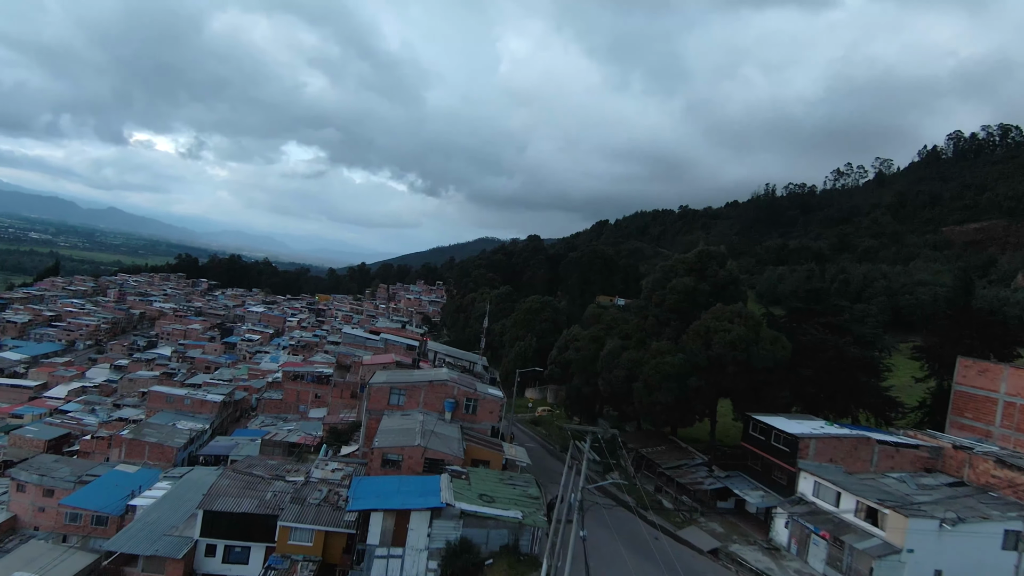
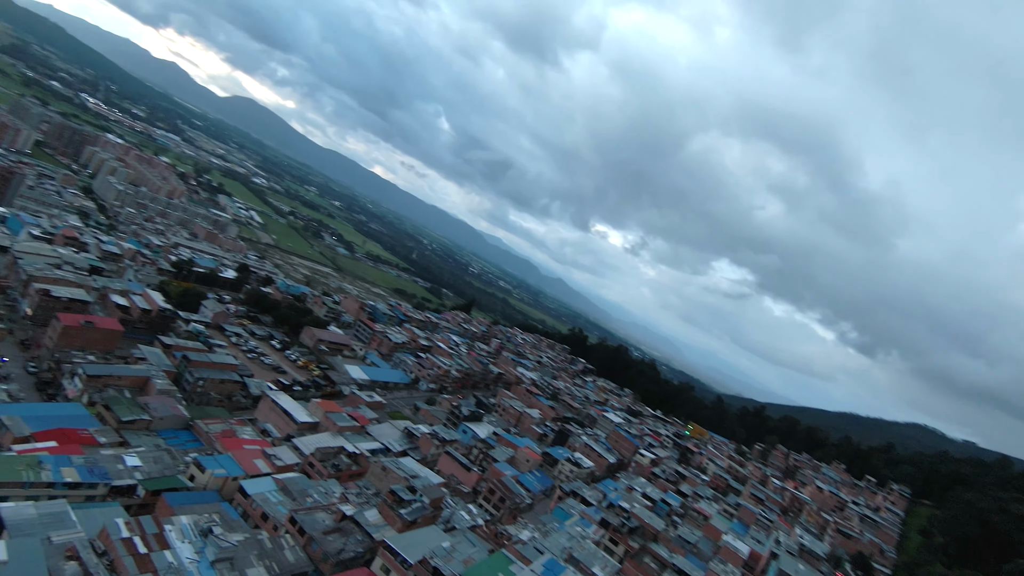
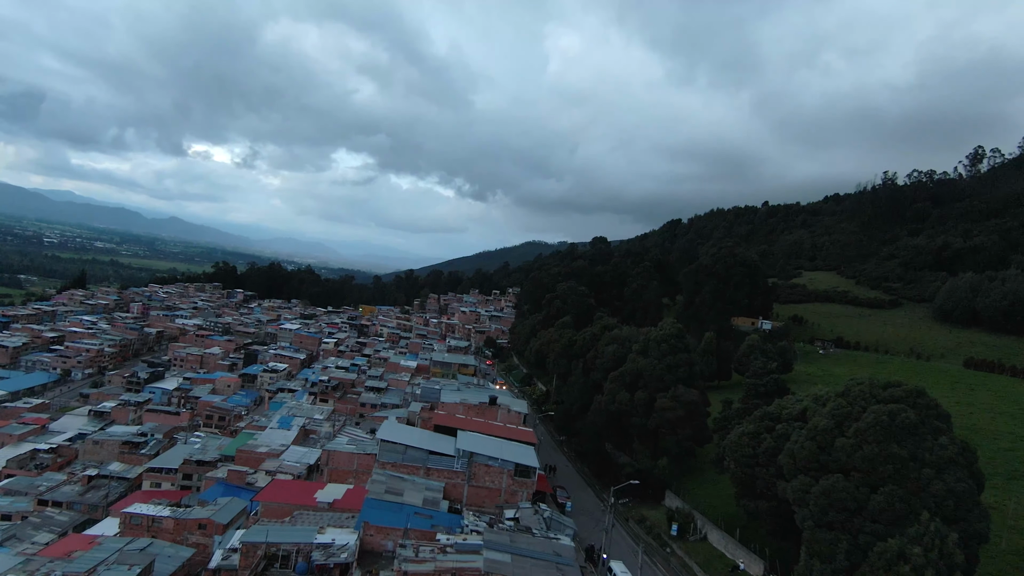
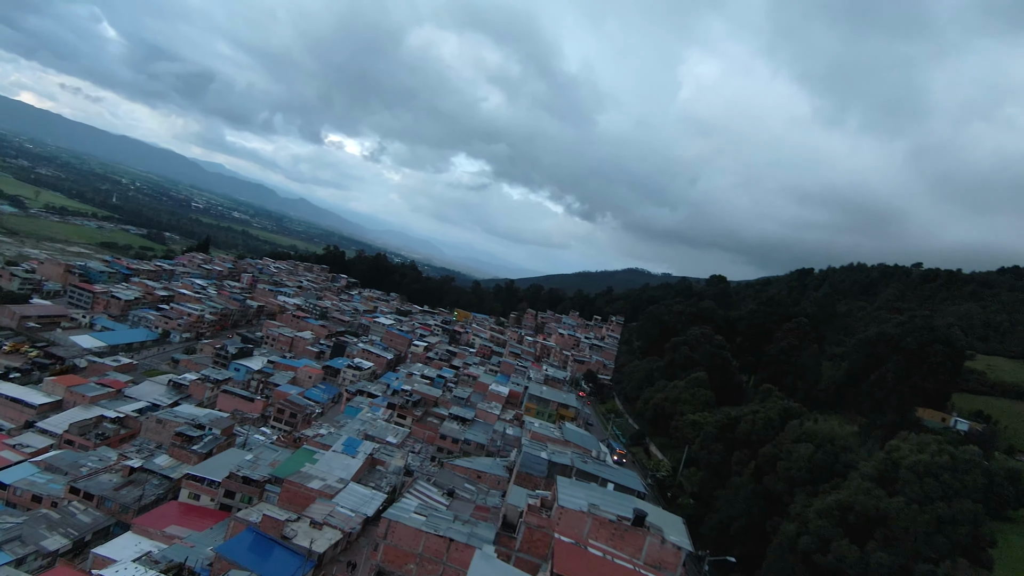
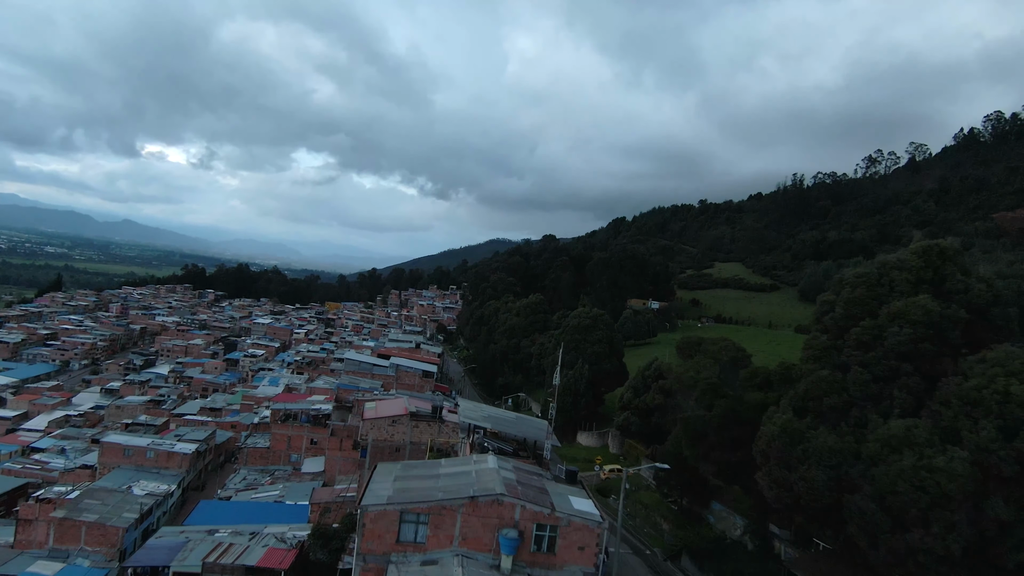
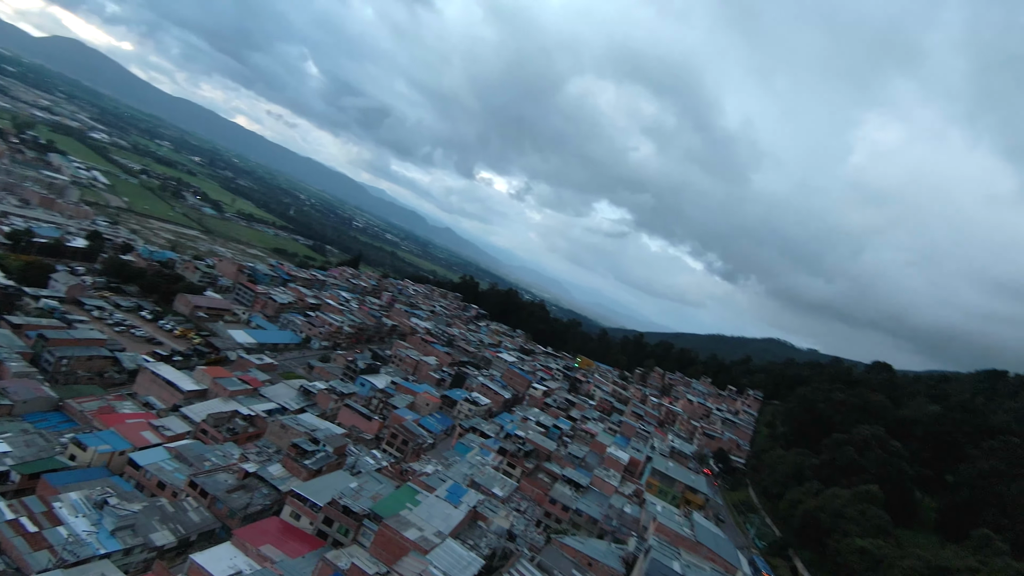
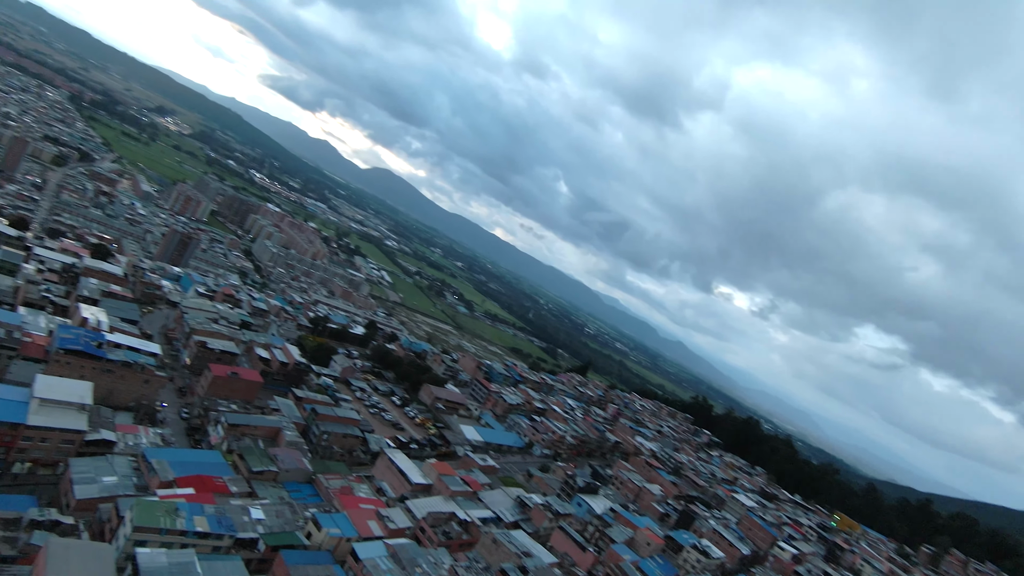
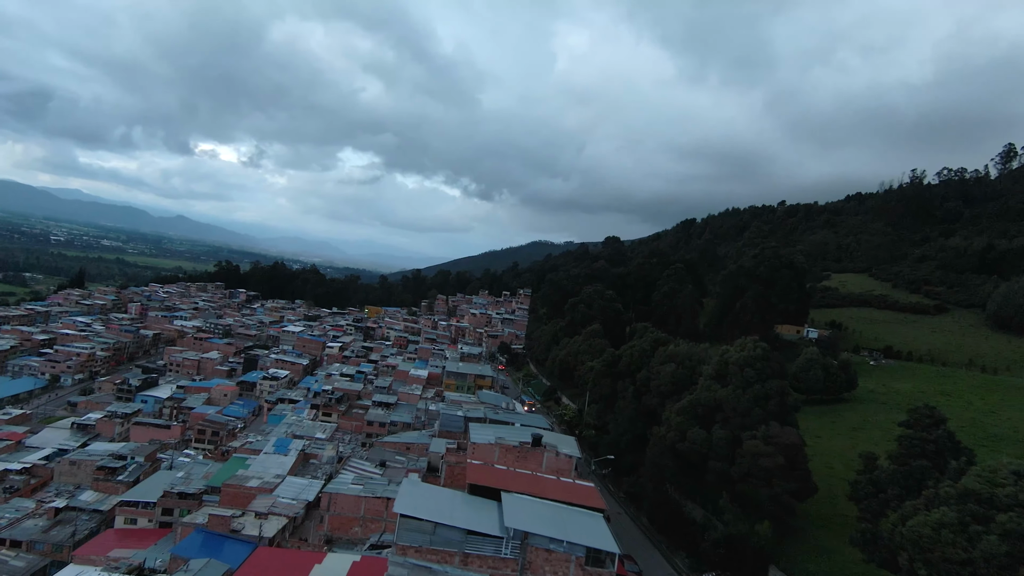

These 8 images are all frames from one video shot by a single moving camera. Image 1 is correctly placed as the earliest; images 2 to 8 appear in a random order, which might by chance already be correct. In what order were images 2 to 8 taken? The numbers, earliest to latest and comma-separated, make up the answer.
5, 3, 8, 4, 6, 2, 7
